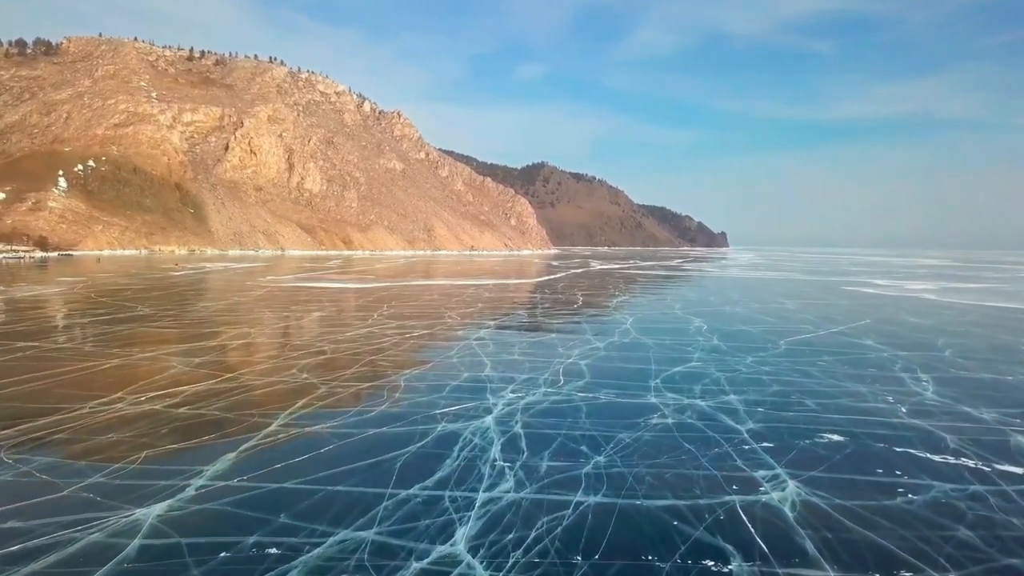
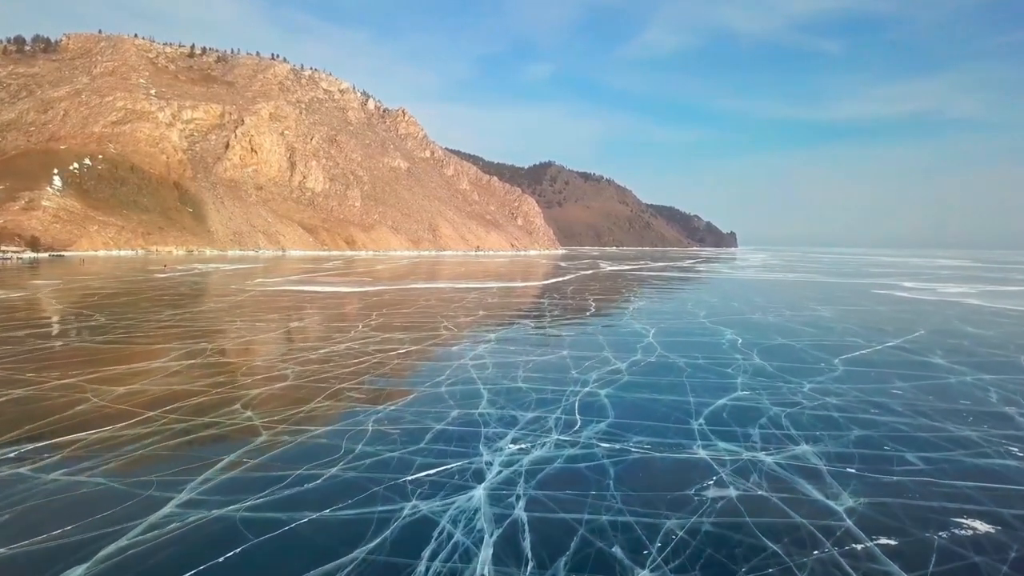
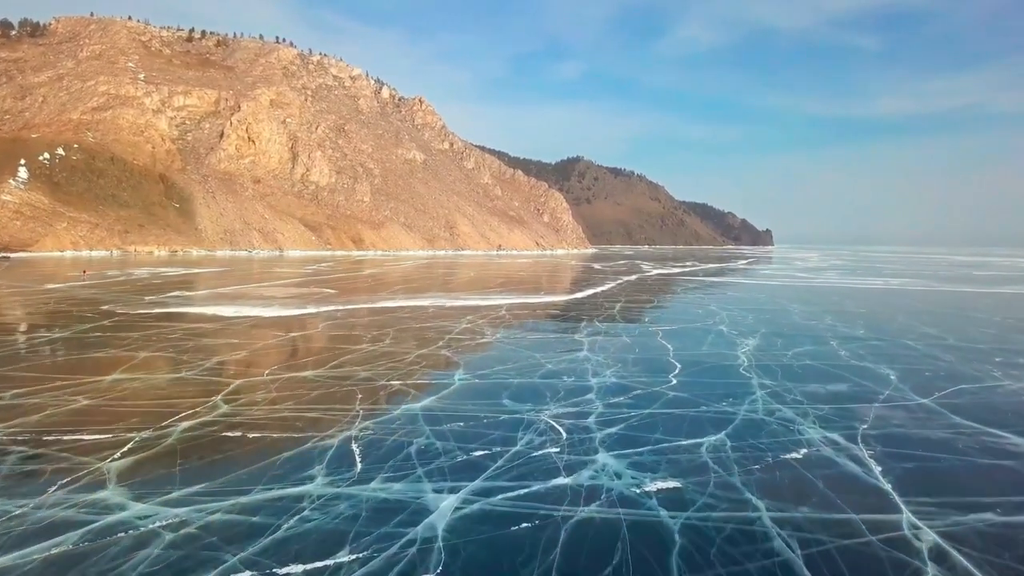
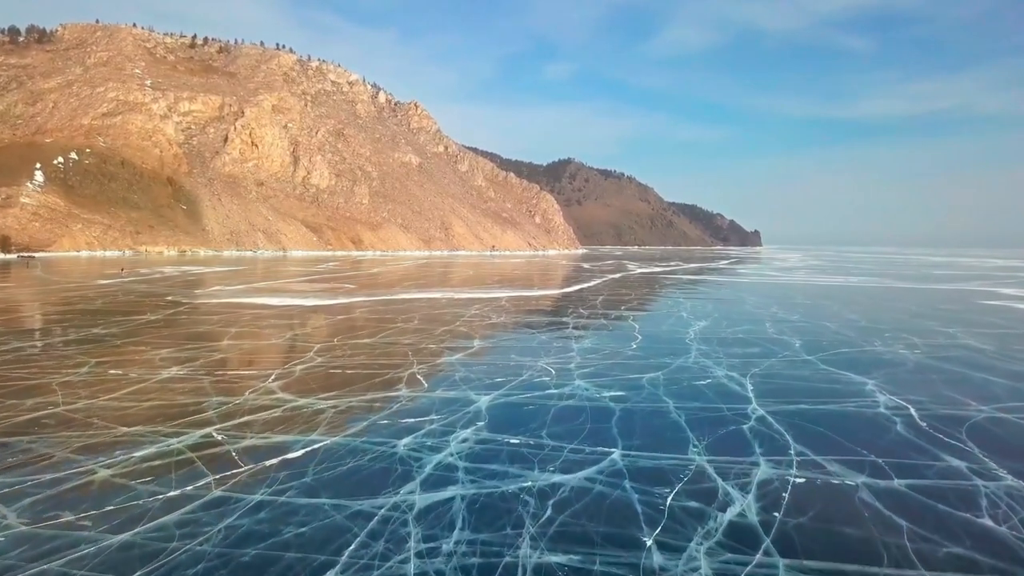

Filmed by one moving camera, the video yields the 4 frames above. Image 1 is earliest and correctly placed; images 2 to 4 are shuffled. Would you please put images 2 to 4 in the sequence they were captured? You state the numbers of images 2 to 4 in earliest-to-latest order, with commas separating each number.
2, 4, 3
